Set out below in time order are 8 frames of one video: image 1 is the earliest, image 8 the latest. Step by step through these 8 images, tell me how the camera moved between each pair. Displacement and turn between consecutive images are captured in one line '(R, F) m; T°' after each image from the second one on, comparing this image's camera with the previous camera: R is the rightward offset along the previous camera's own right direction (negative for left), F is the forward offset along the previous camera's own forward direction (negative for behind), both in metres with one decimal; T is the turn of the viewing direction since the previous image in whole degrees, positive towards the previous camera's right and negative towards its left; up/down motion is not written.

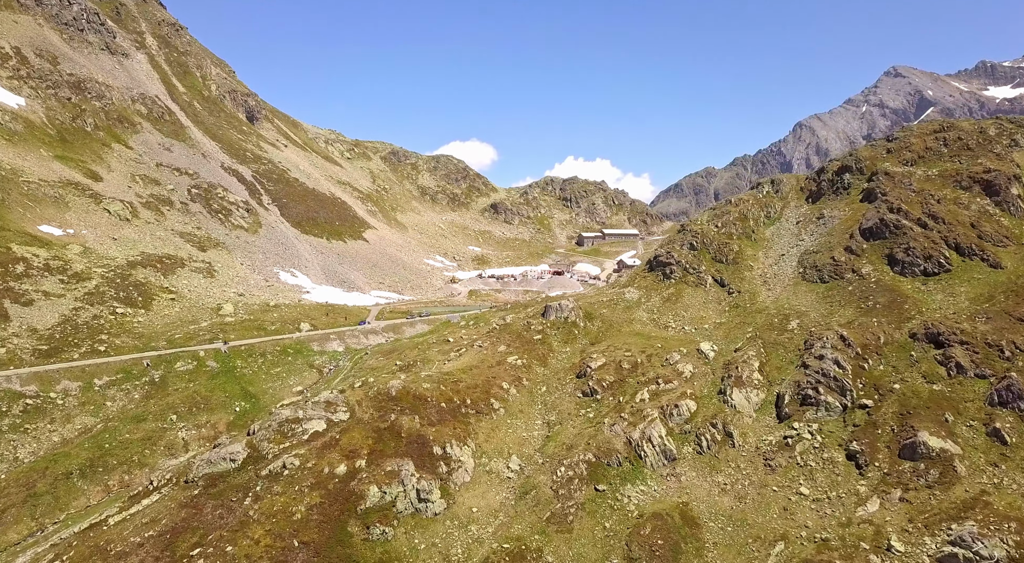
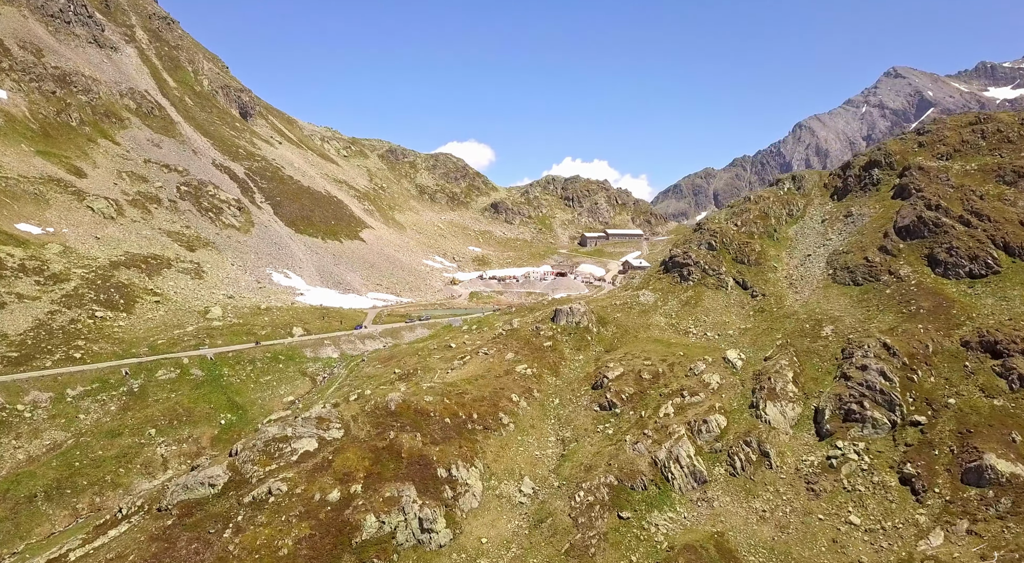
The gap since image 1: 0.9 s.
(-1.3, +6.1) m; 0°
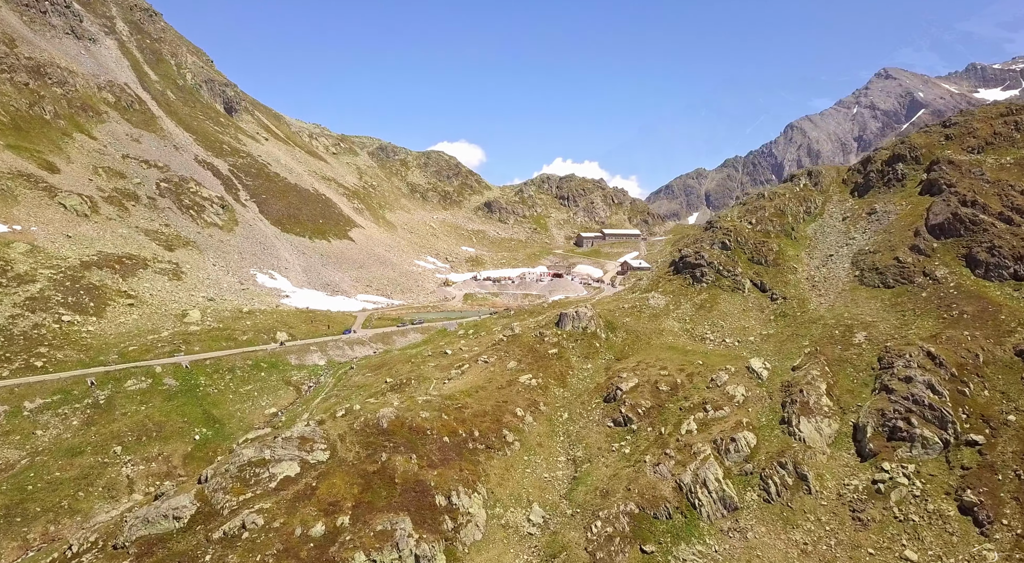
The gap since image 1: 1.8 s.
(-1.2, +6.2) m; +1°
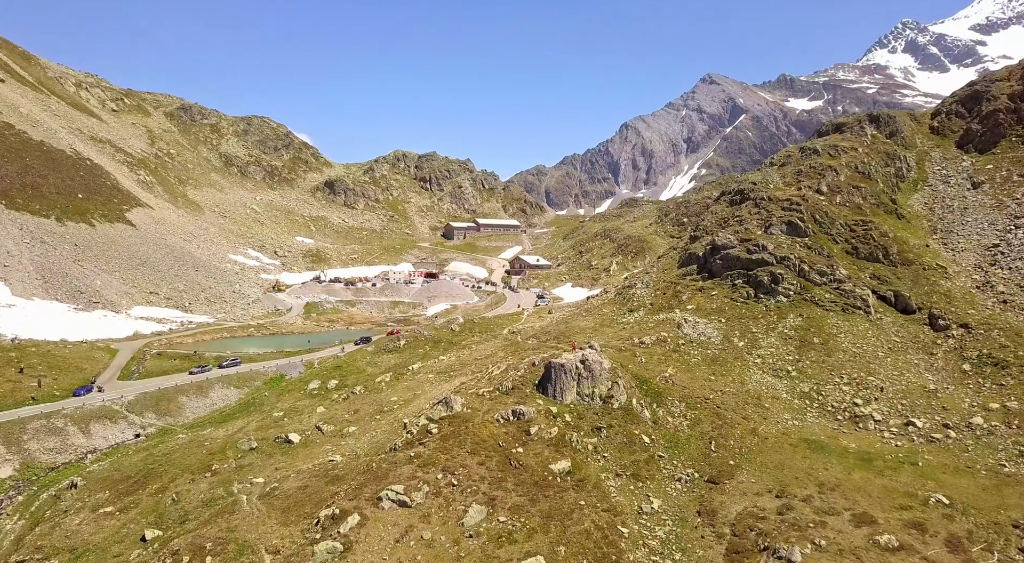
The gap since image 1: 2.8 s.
(-1.6, +8.5) m; +2°
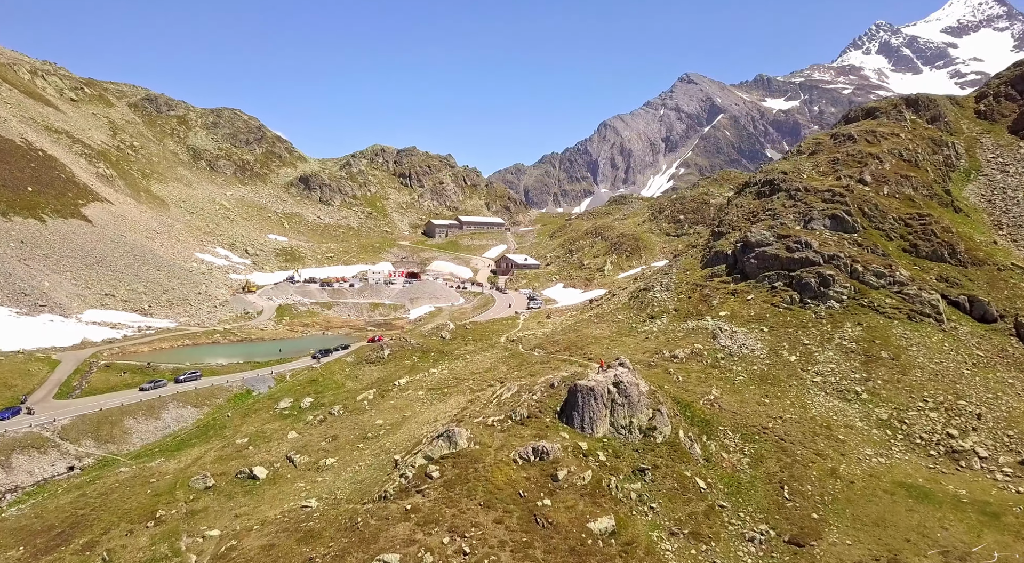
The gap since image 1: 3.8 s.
(-2.4, +9.9) m; +2°
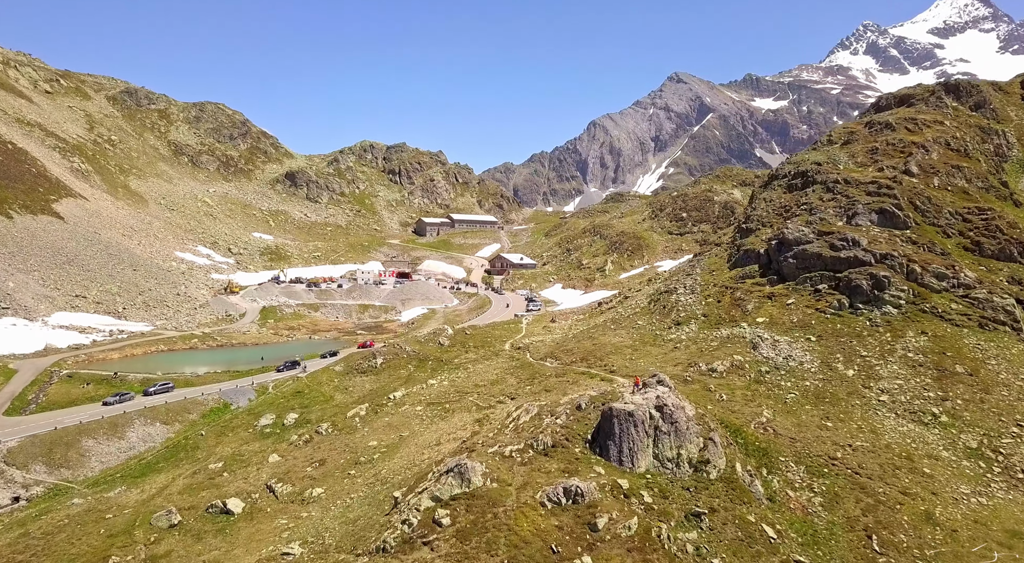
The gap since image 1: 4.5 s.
(-1.8, +7.0) m; +1°
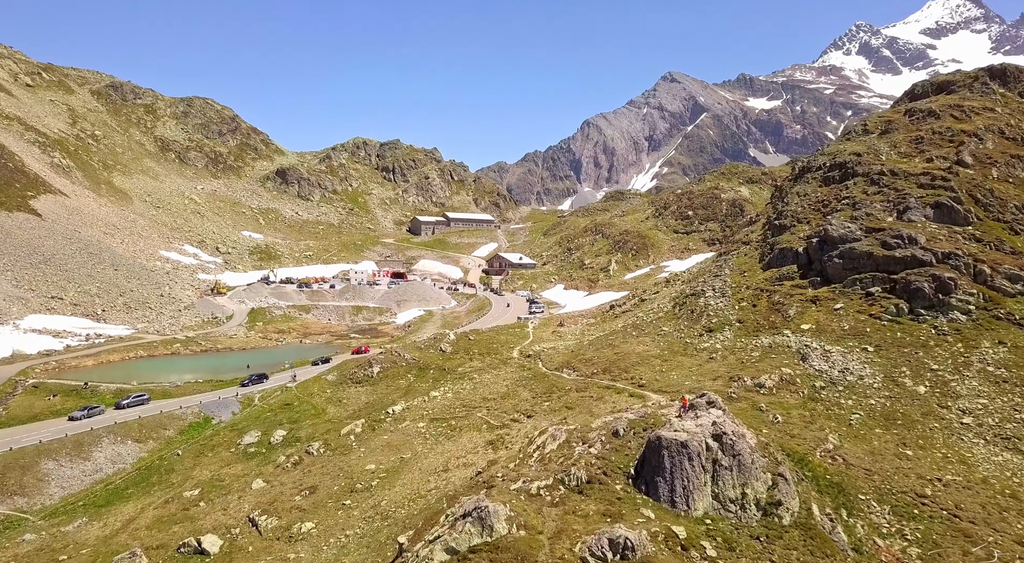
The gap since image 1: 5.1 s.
(-1.6, +6.0) m; +1°
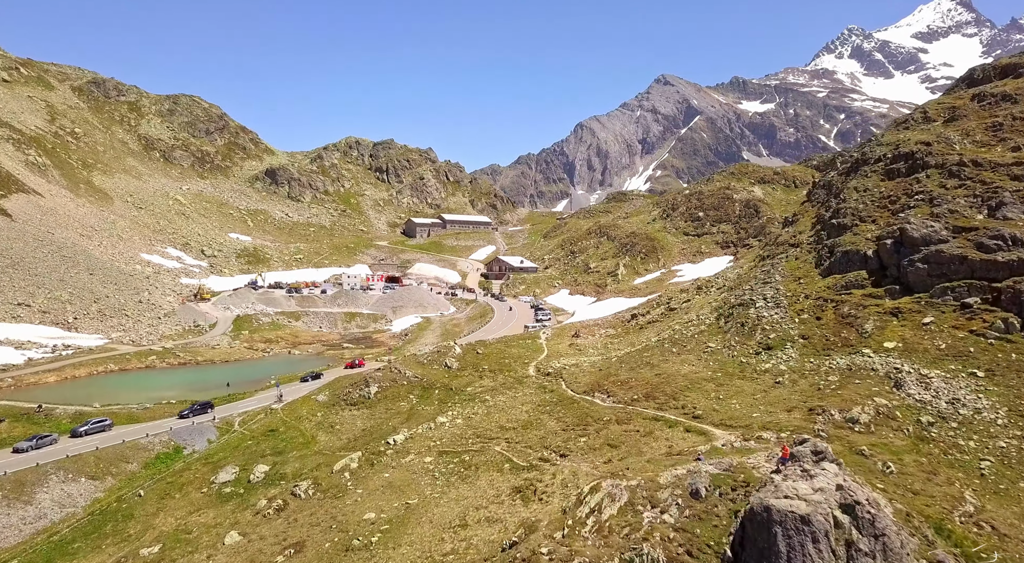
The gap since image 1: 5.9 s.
(-2.0, +8.0) m; +1°
